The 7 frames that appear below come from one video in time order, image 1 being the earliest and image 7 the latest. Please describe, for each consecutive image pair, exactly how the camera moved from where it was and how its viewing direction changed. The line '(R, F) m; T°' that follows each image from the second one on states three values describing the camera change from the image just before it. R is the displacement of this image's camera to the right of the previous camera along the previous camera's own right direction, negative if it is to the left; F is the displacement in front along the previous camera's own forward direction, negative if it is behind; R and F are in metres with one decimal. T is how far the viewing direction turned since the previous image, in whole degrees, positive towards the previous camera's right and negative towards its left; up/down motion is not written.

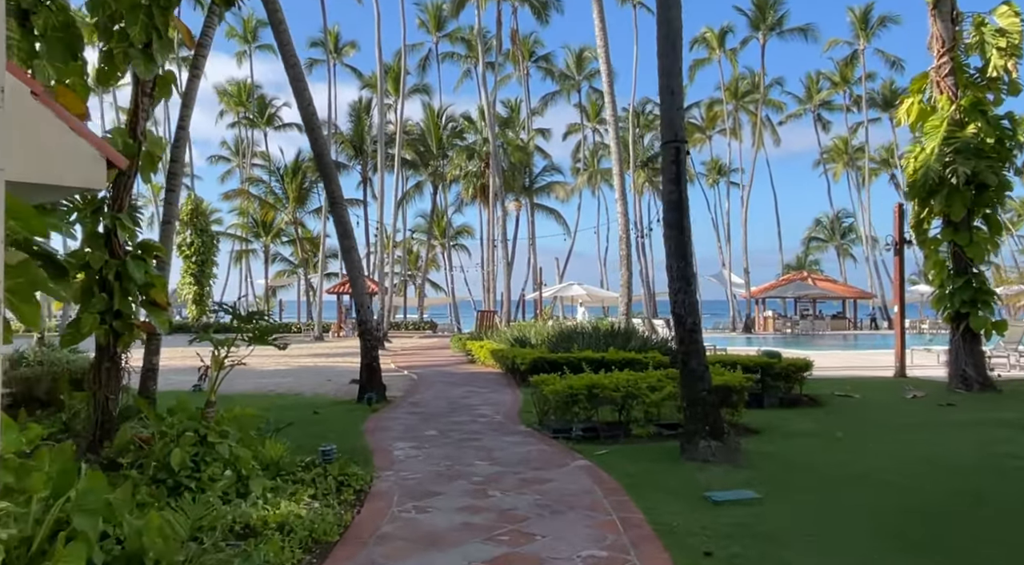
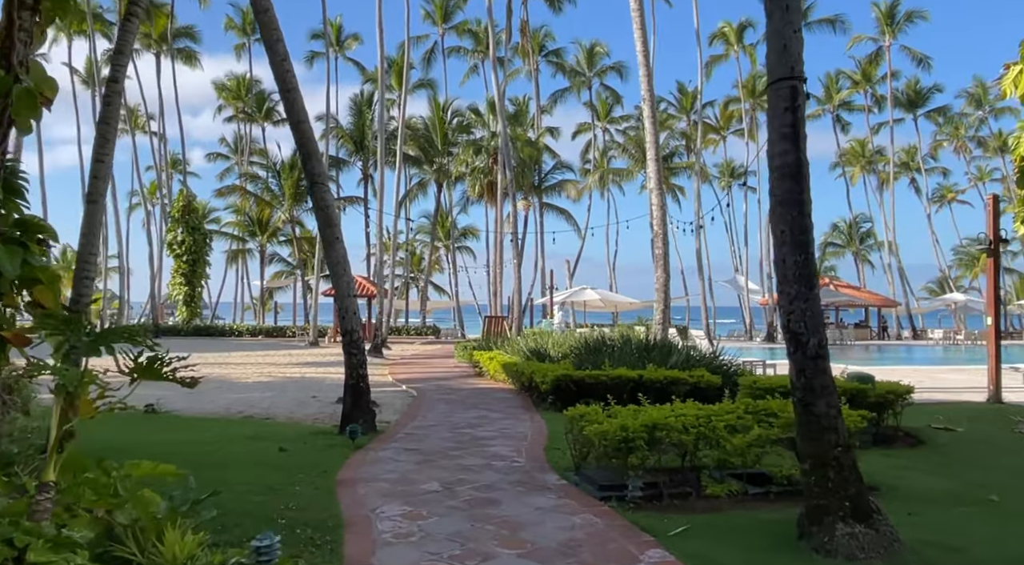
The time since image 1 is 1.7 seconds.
(-0.2, +2.5) m; 0°
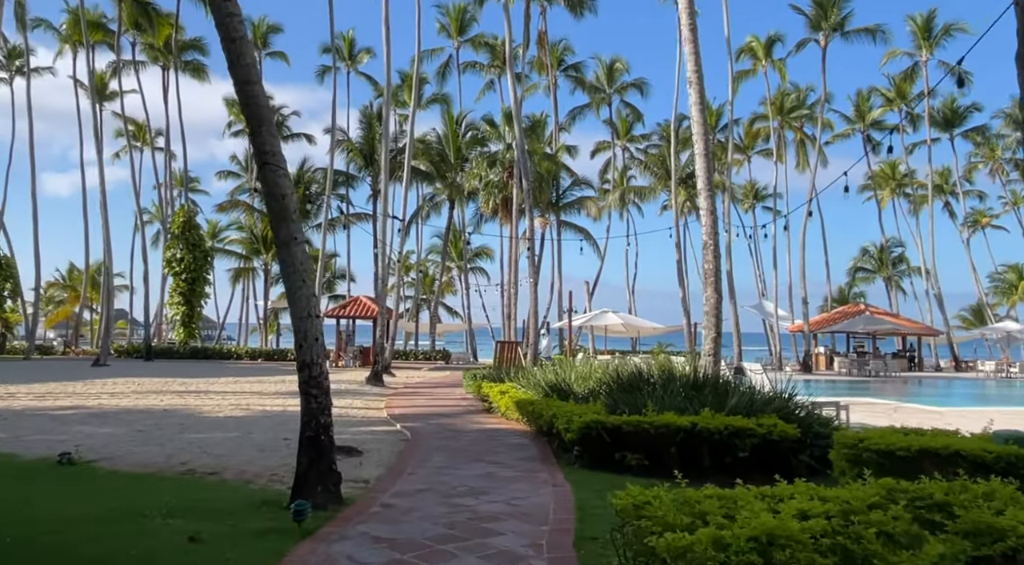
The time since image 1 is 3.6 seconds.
(0.0, +2.7) m; -1°
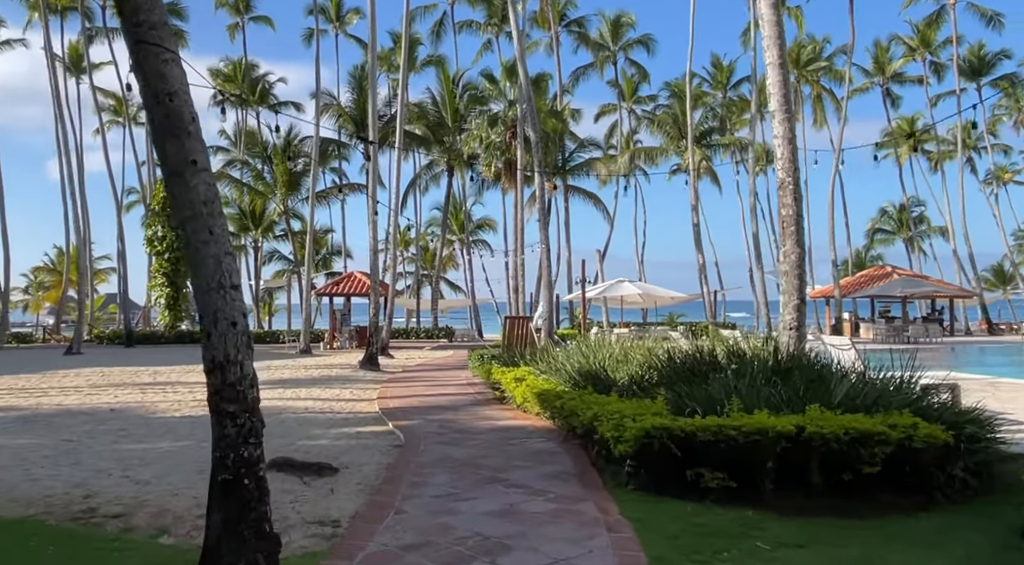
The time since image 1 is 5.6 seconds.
(-0.2, +2.8) m; 0°
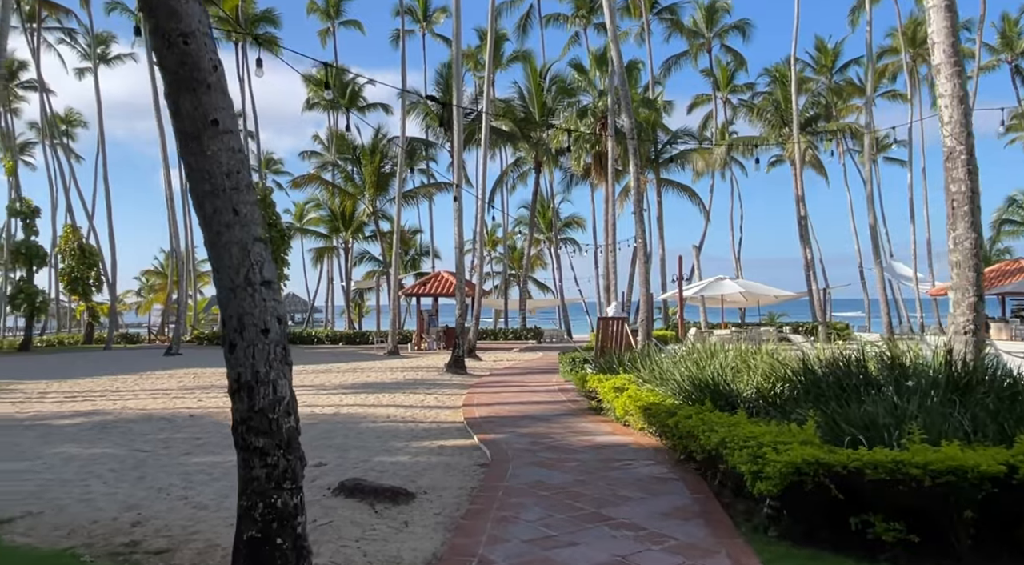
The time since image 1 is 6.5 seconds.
(-0.1, +1.2) m; -6°
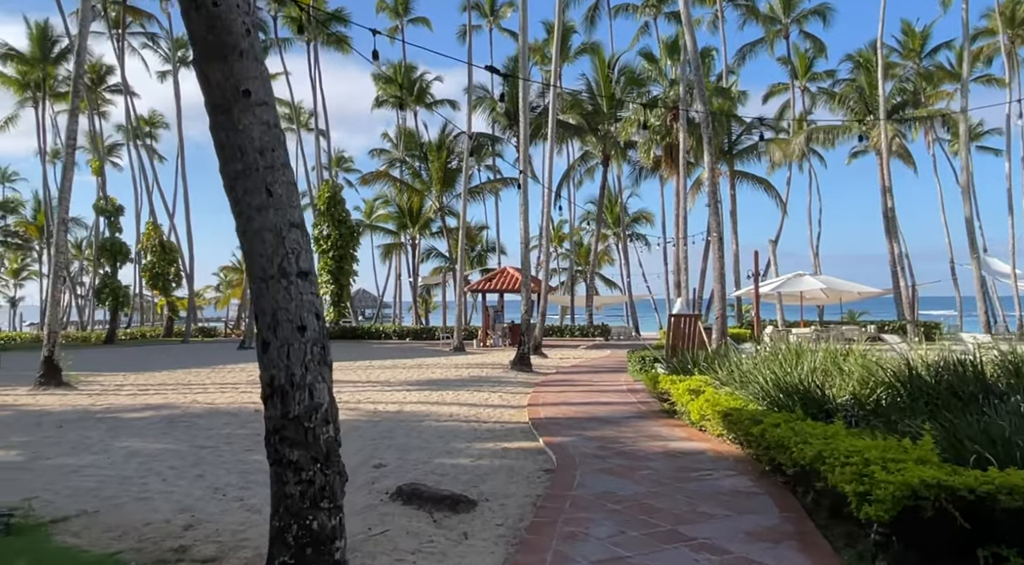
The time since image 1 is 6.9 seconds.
(0.0, +0.5) m; -4°
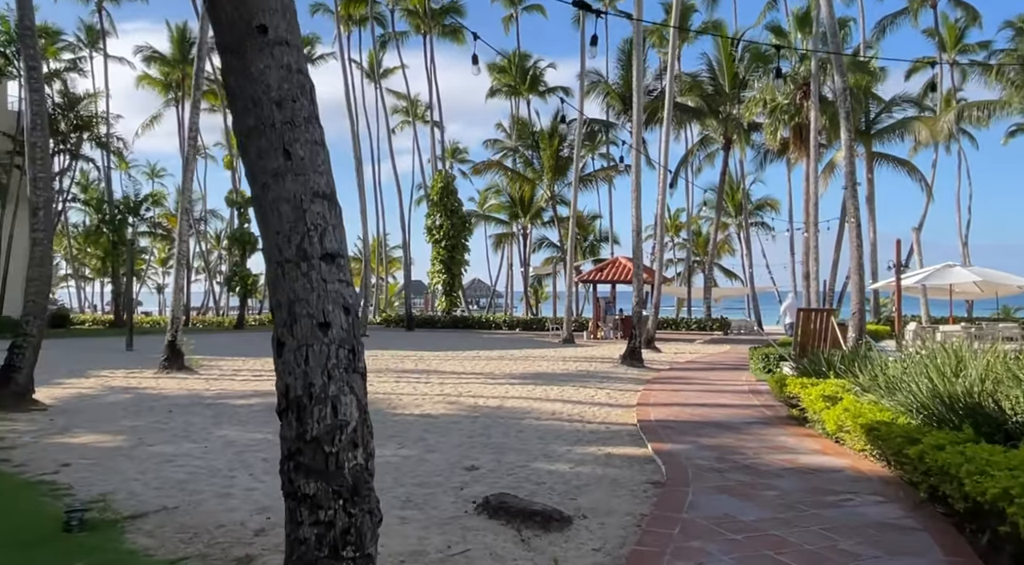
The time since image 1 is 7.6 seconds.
(+0.1, +0.8) m; -8°
